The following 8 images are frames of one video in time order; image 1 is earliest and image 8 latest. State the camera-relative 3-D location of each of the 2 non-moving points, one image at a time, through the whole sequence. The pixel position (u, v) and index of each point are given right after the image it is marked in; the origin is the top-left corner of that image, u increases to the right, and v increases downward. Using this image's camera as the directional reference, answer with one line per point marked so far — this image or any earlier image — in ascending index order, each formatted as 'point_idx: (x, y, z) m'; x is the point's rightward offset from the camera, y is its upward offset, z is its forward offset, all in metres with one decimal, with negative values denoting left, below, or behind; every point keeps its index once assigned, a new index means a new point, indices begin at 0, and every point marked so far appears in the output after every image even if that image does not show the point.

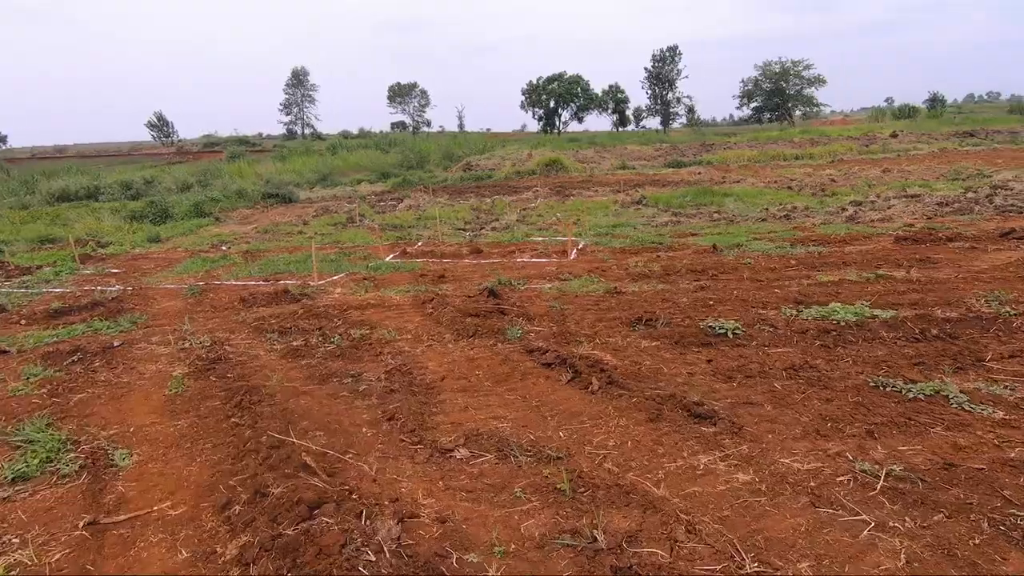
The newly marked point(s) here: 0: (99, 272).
0: (-9.5, +0.4, +12.4) m
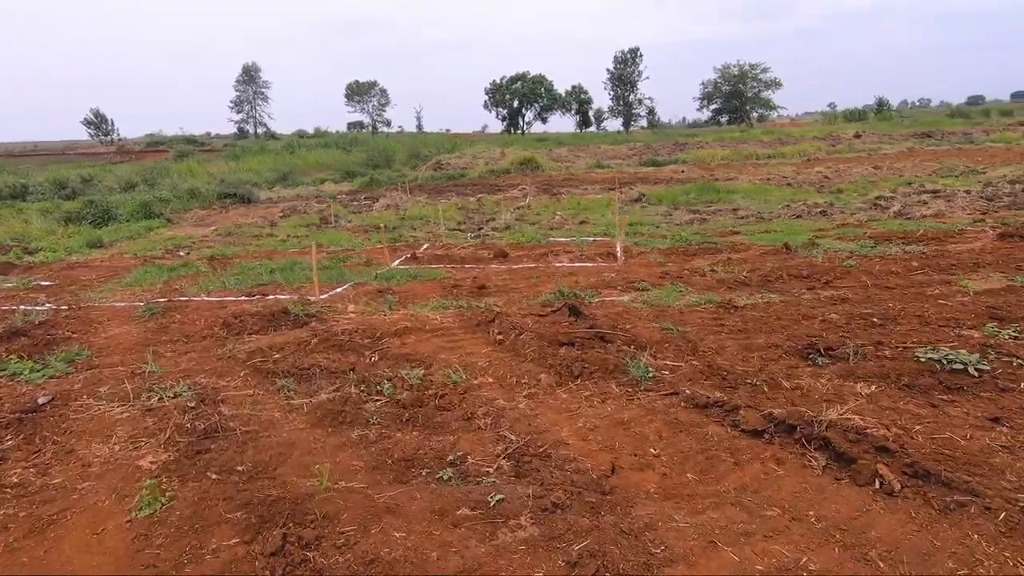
0: (-9.1, 0.0, +10.0) m
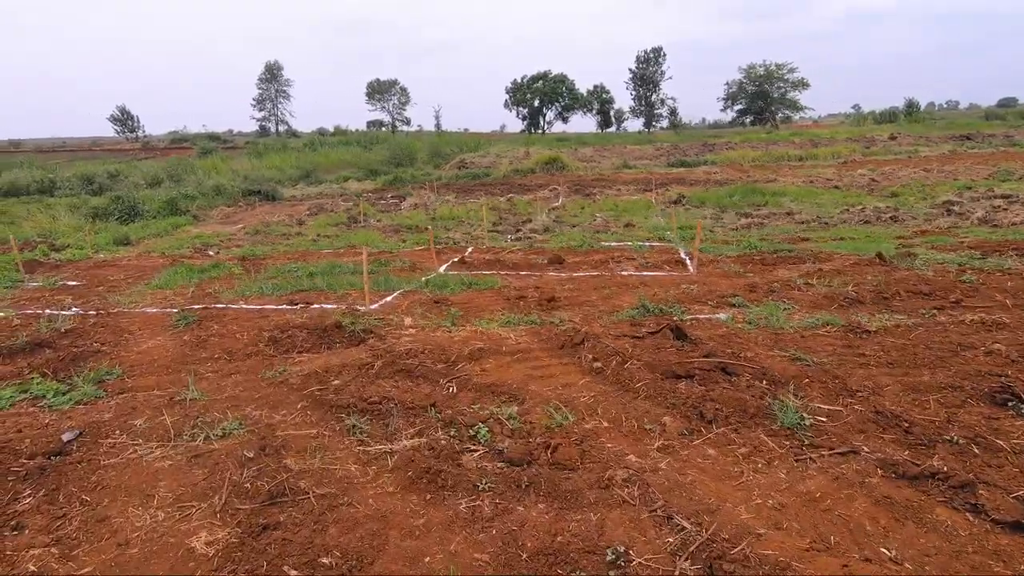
0: (-8.1, 0.0, +9.5) m
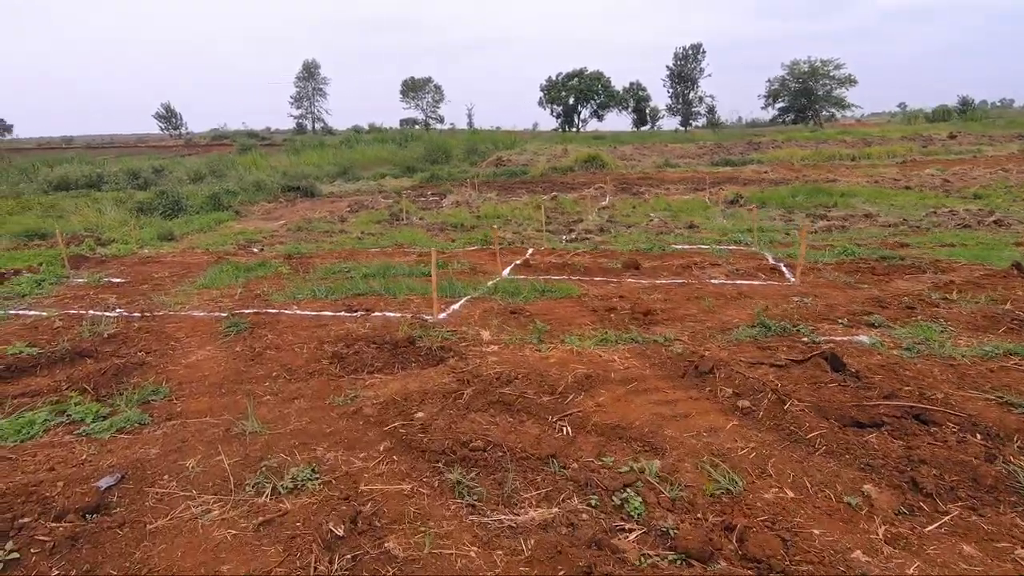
0: (-7.1, +0.1, +9.1) m
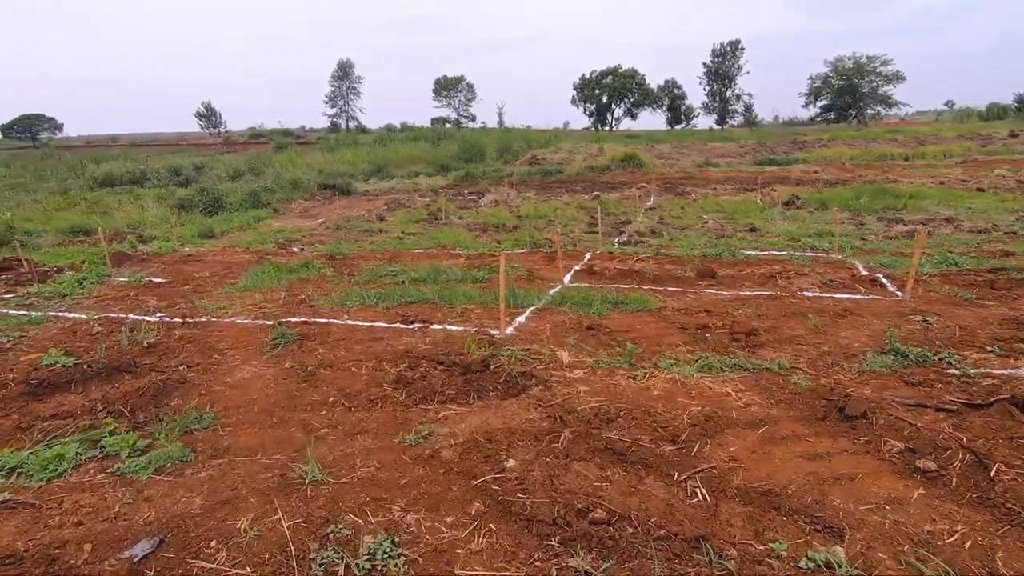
0: (-6.2, +0.1, +8.8) m
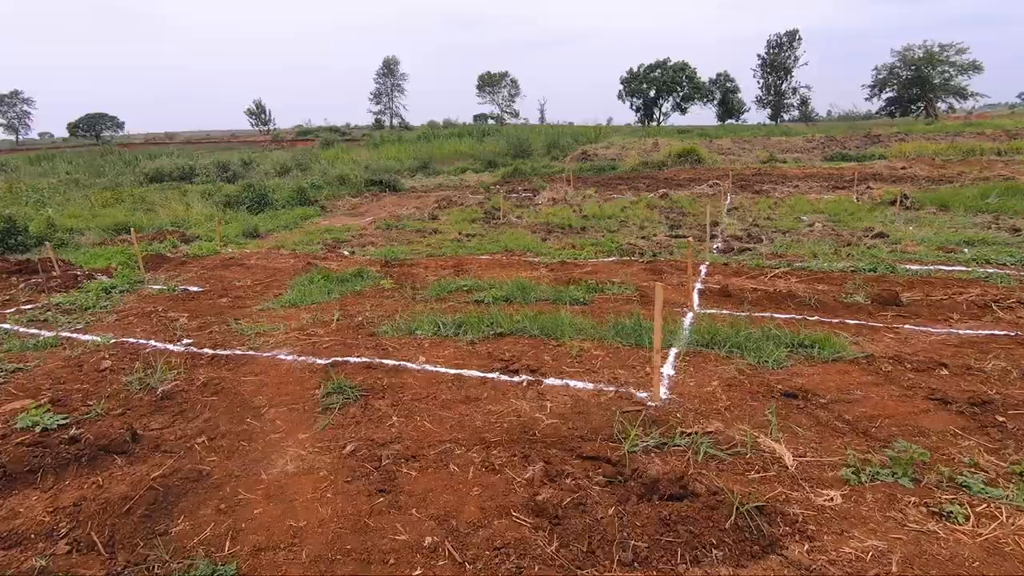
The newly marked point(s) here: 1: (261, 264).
0: (-4.9, -0.1, +7.7) m
1: (-4.5, +0.4, +9.6) m
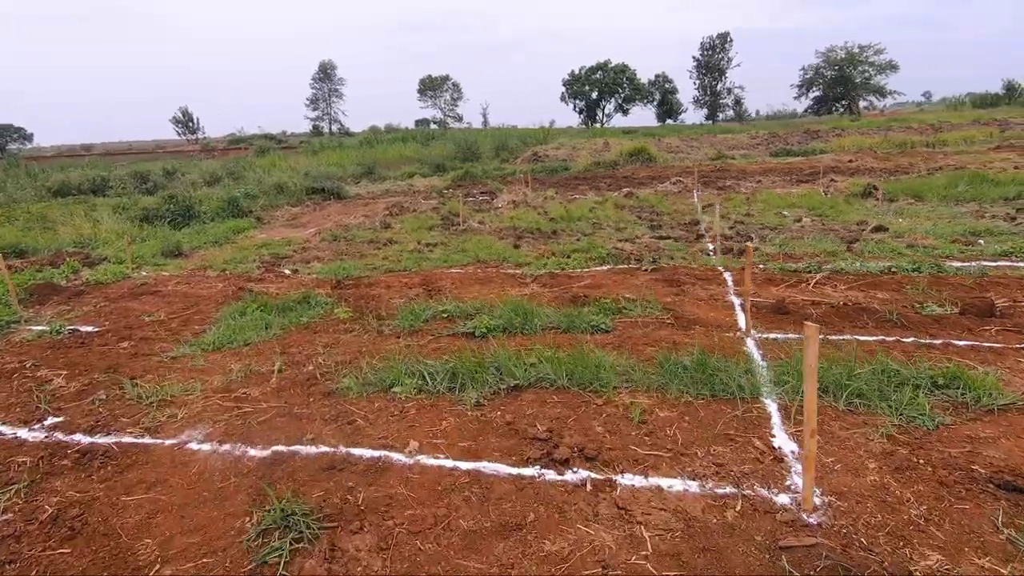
0: (-5.0, -0.5, +5.9) m
1: (-4.8, -0.1, +7.8) m
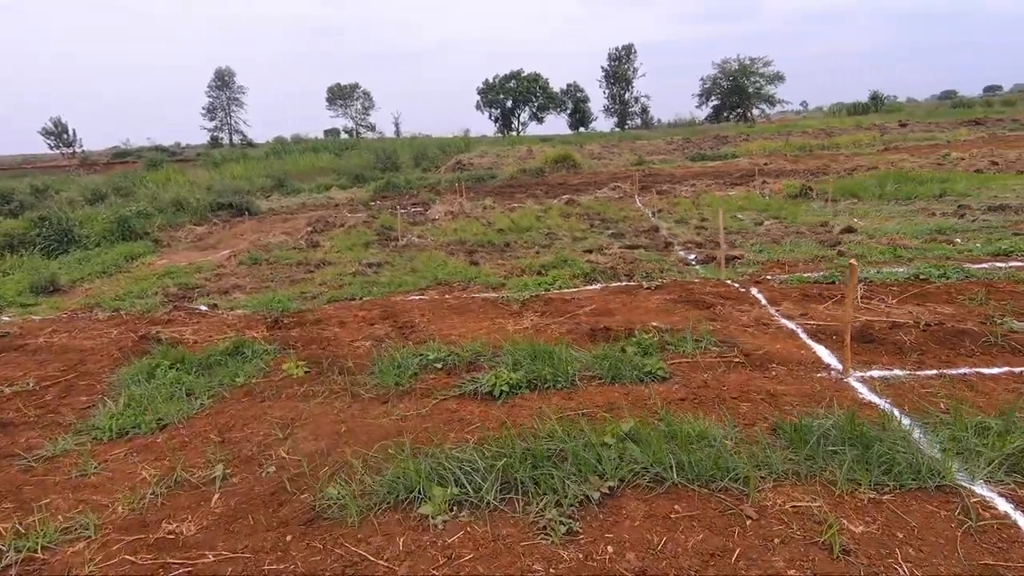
0: (-5.0, -1.1, +4.0) m
1: (-5.1, -0.6, +6.0) m
